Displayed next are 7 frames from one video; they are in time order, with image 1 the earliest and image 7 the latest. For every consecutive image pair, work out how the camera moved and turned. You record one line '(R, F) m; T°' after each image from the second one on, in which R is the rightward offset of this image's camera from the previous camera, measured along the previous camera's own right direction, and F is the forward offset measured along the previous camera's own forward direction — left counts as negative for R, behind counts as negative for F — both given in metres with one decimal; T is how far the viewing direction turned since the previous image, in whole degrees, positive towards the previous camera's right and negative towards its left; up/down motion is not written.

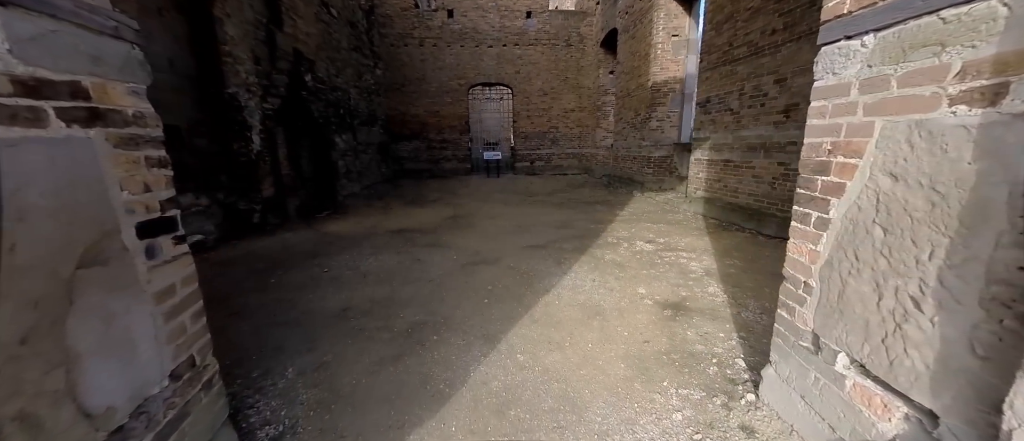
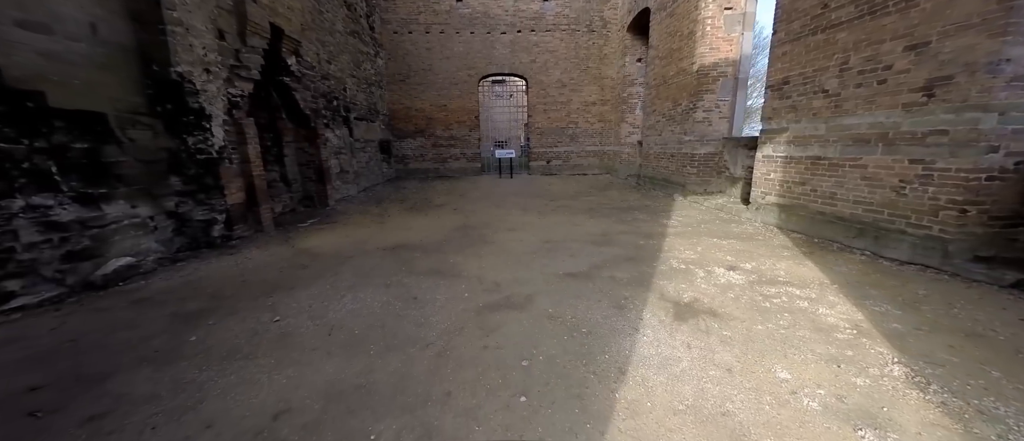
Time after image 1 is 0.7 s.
(-0.2, +1.1) m; -1°
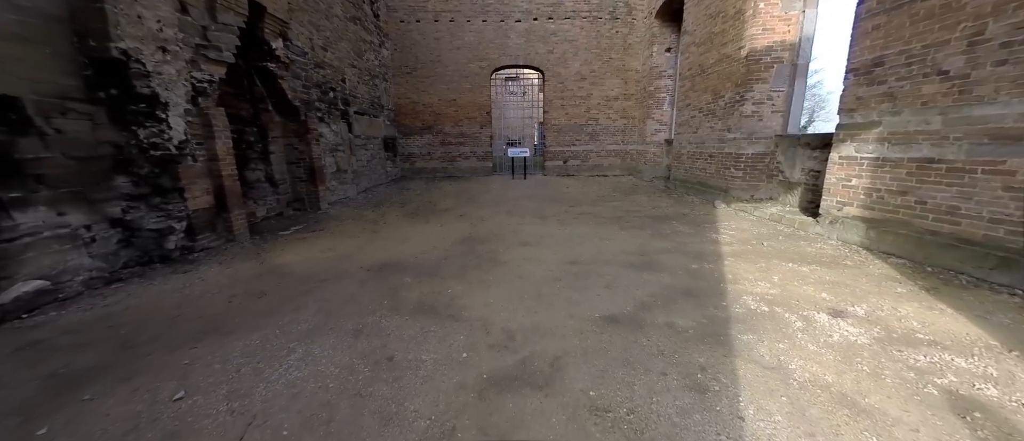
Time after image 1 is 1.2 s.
(0.0, +0.8) m; -2°
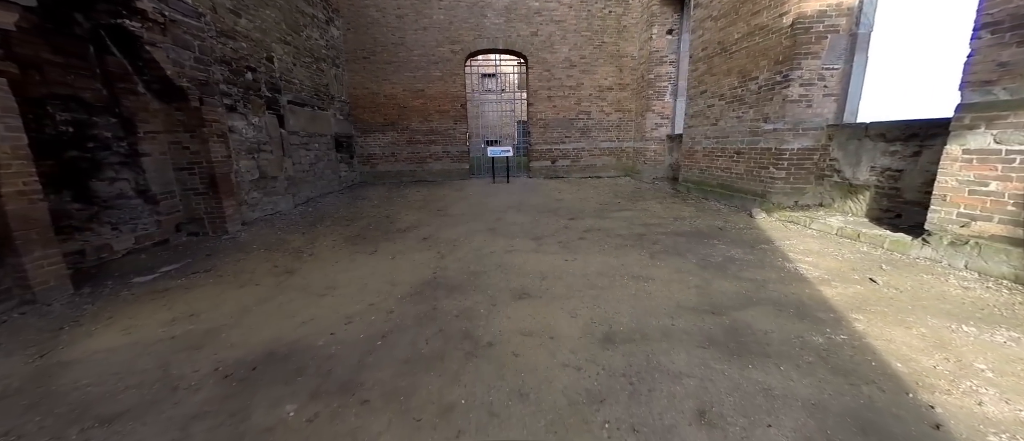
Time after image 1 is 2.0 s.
(0.0, +1.4) m; +3°
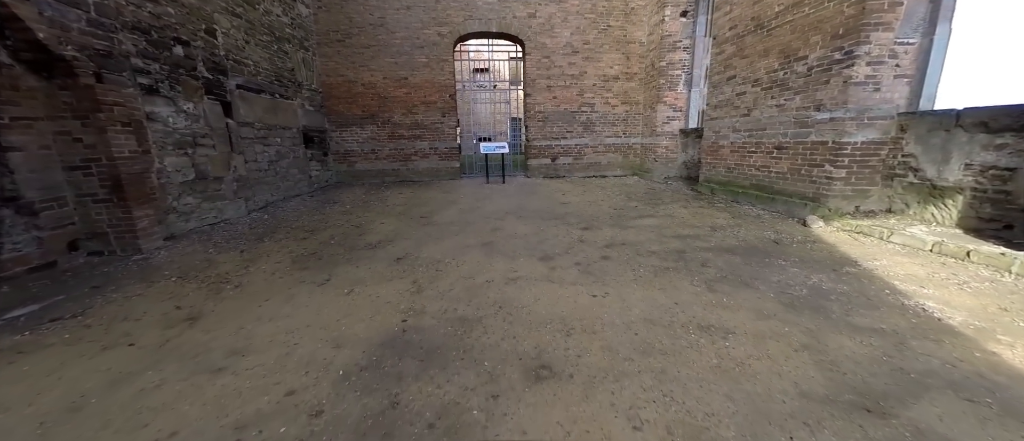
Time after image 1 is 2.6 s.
(-0.1, +0.9) m; +1°
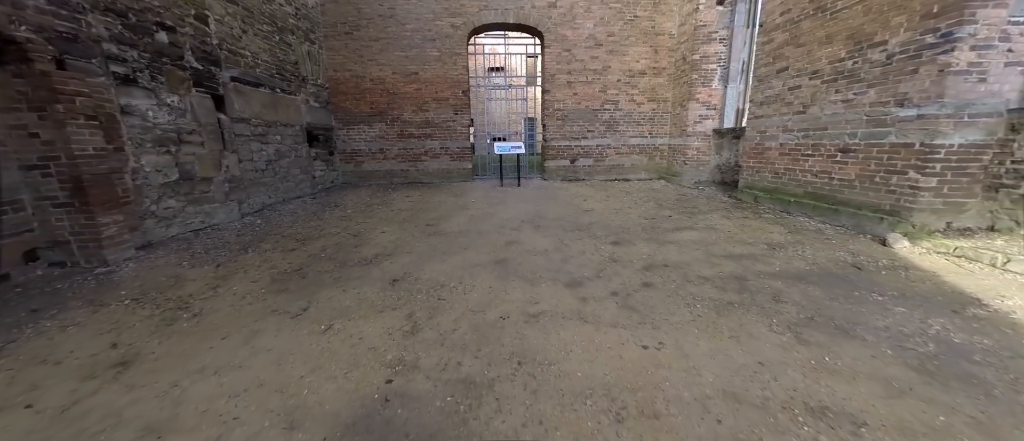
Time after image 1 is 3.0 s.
(-0.1, +0.5) m; -2°
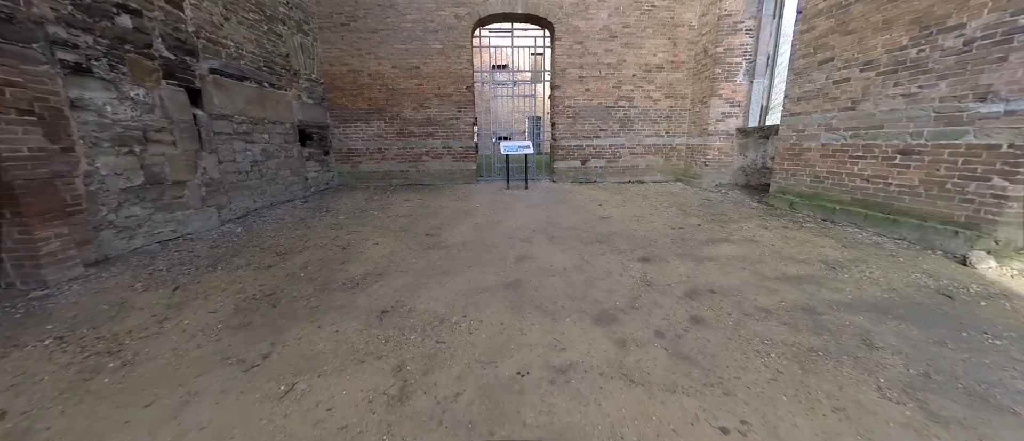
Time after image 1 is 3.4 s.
(-0.1, +0.4) m; 0°
